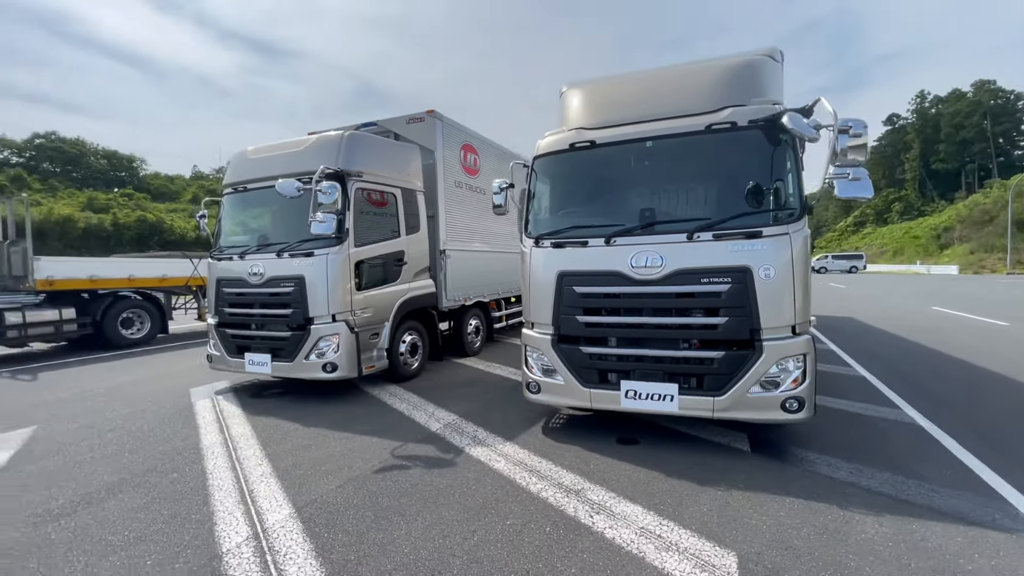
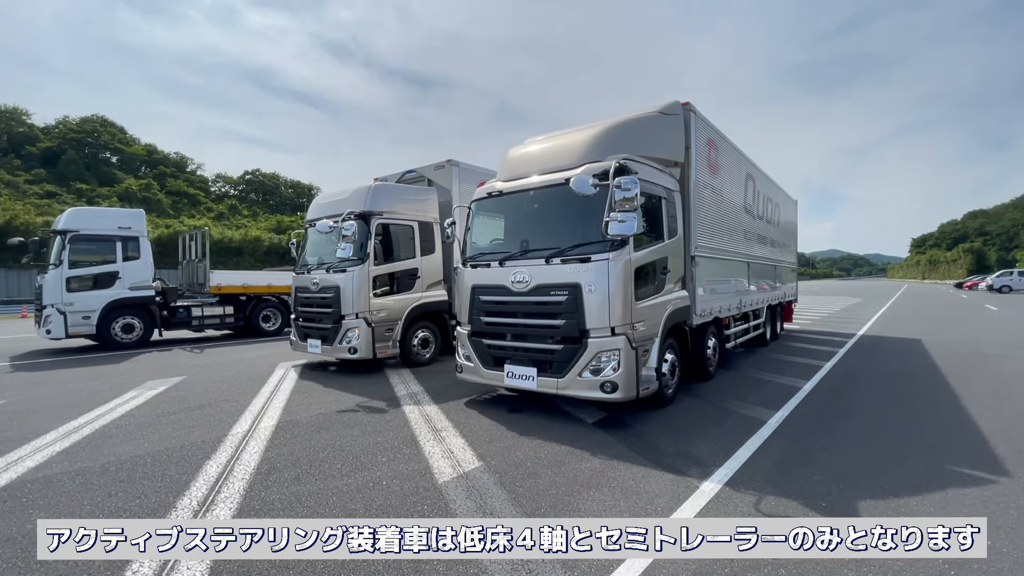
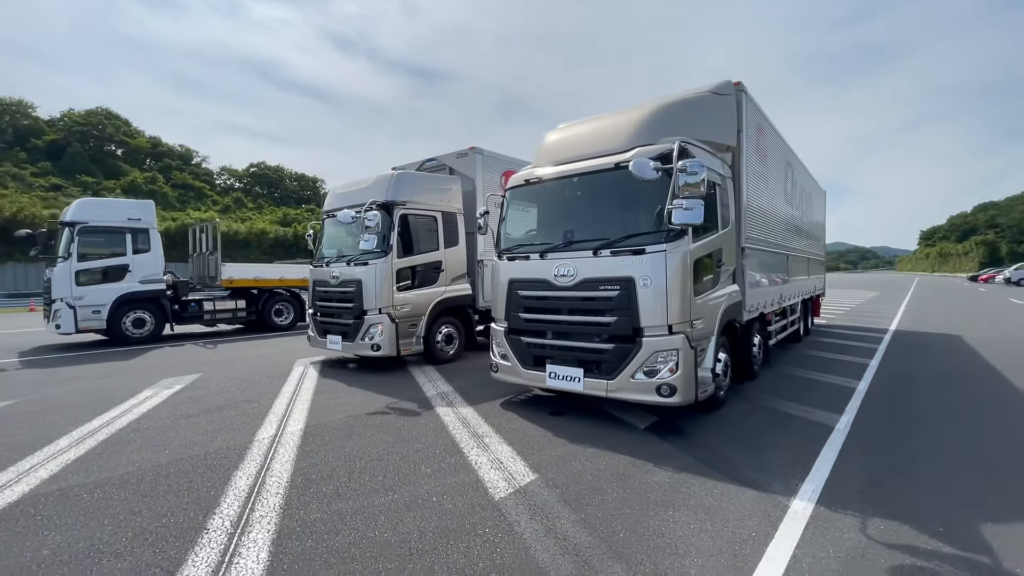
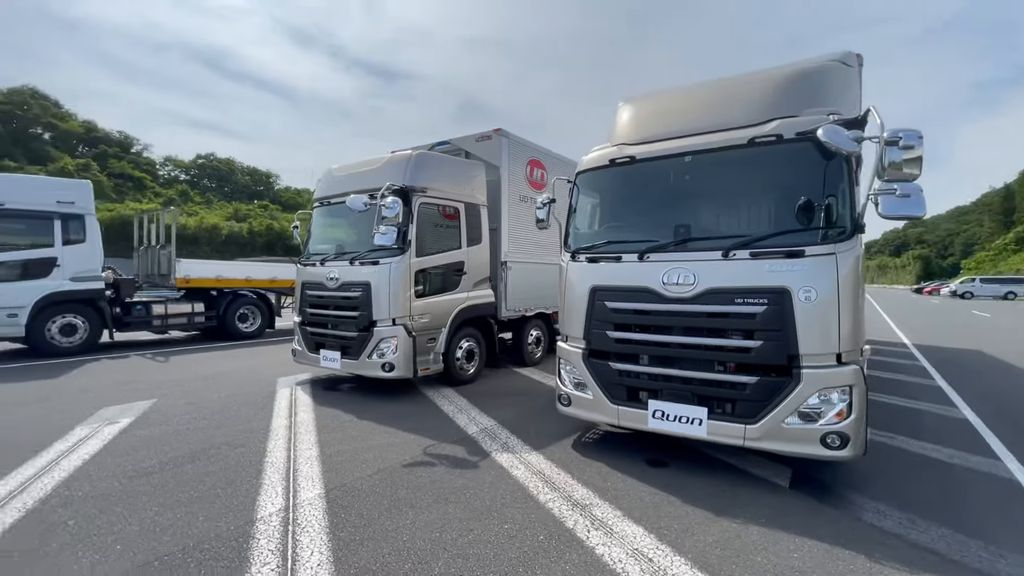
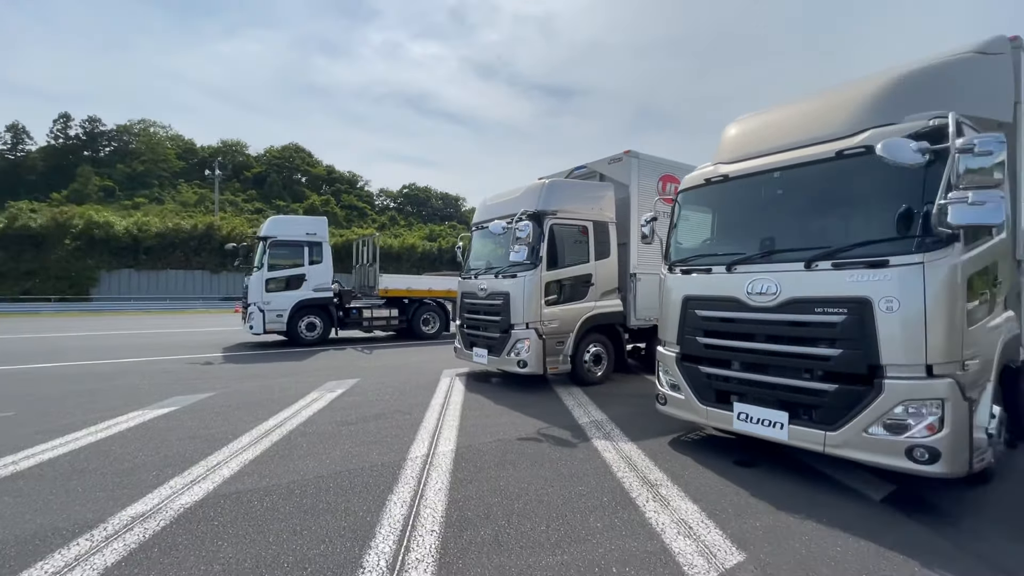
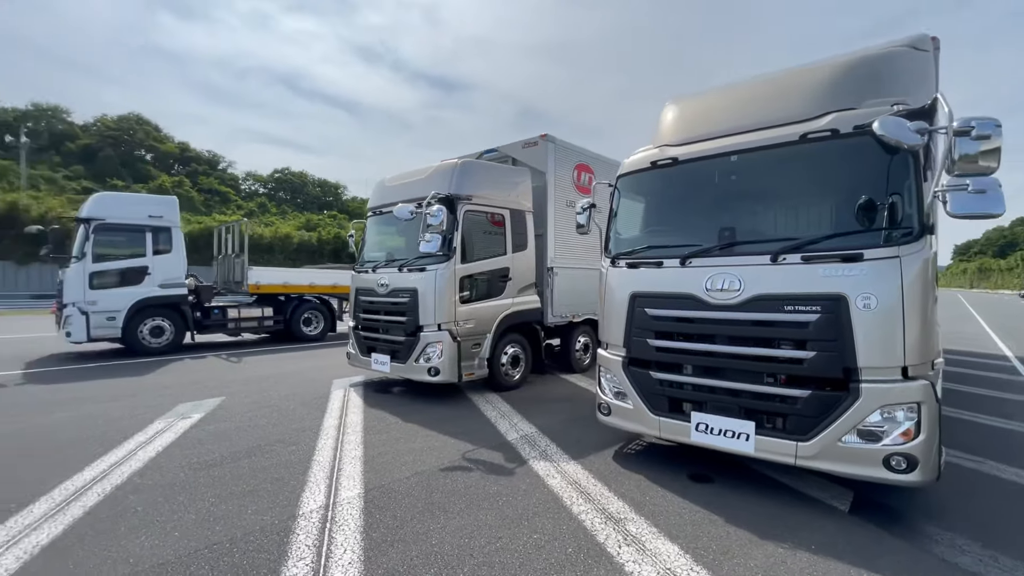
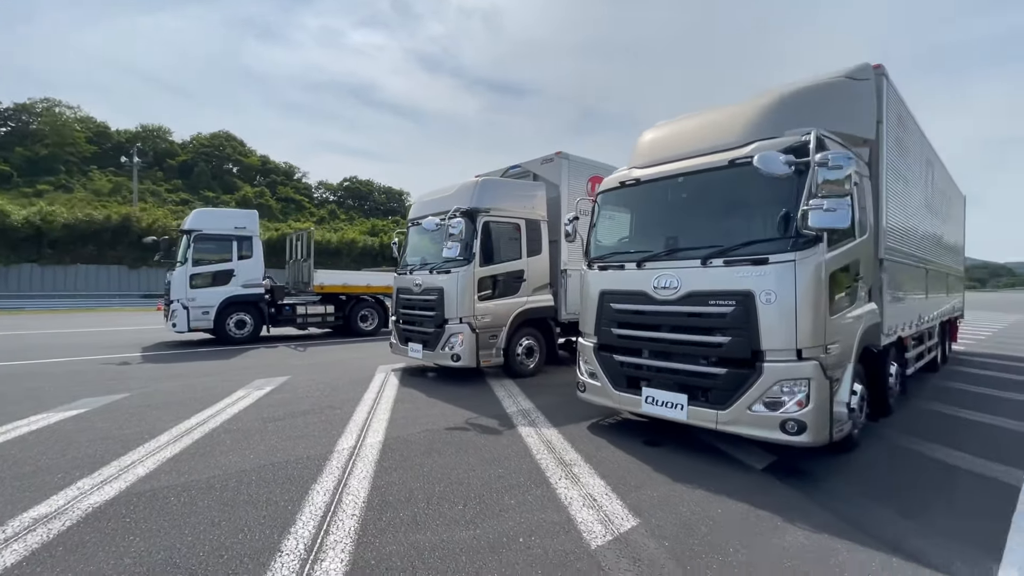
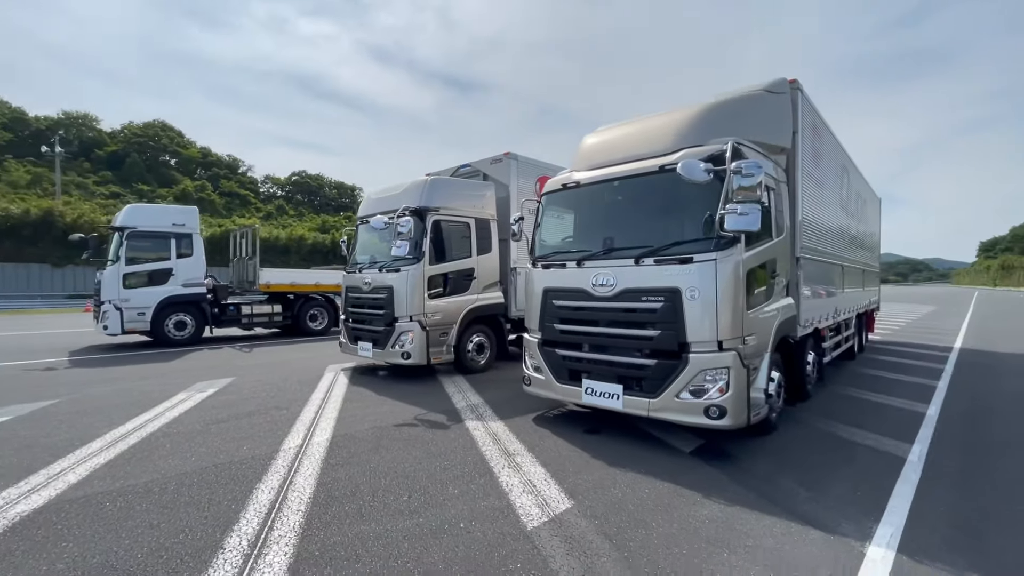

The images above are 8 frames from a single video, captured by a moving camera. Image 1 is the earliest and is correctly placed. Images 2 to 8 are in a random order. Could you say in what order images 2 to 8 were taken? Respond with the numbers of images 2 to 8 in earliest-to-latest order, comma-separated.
4, 6, 5, 7, 8, 3, 2
